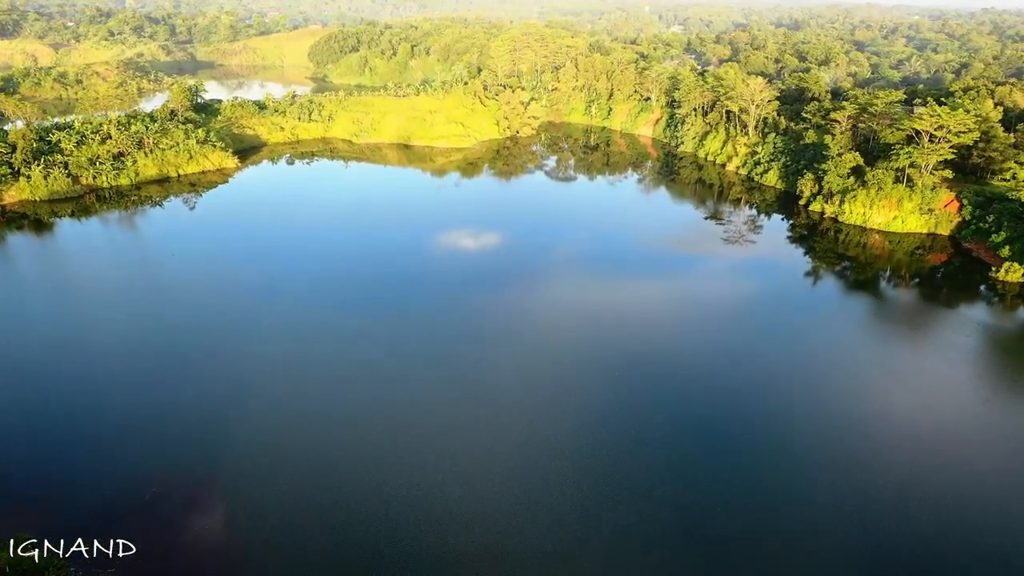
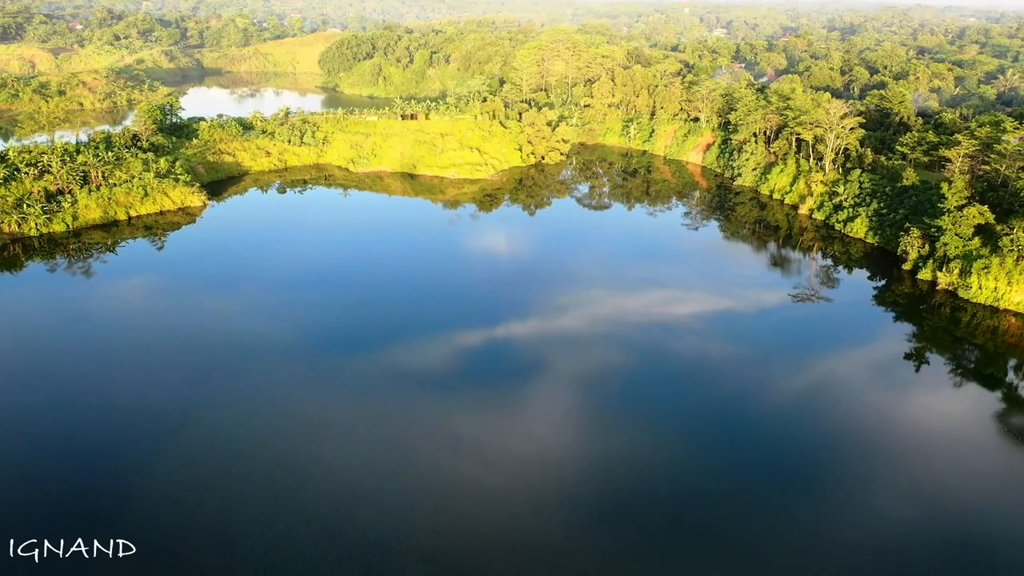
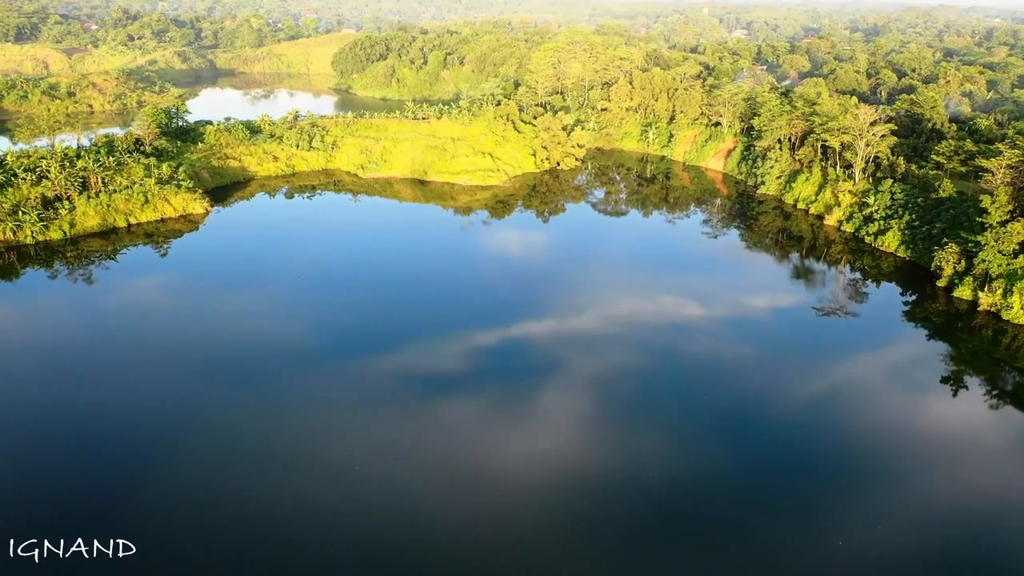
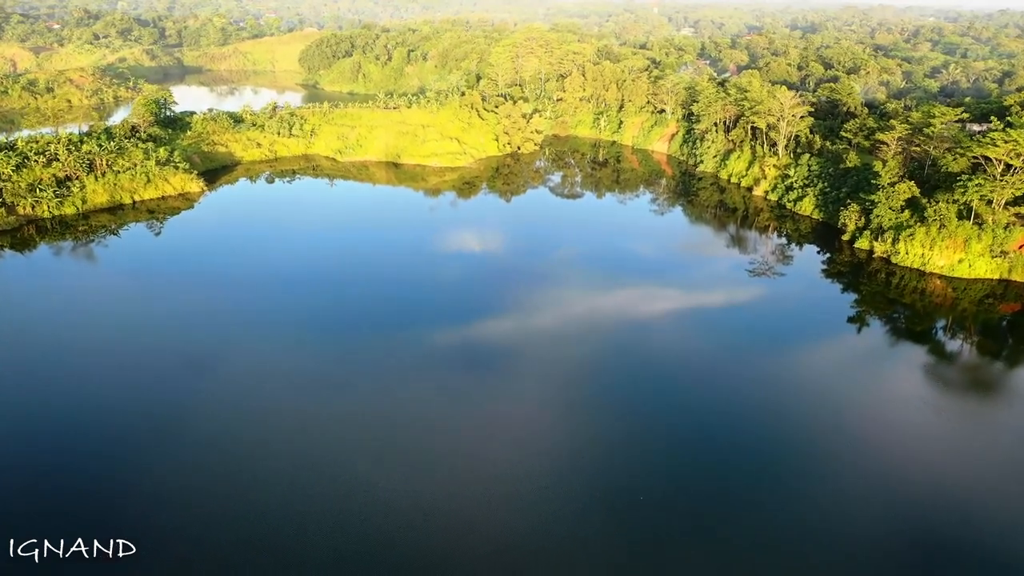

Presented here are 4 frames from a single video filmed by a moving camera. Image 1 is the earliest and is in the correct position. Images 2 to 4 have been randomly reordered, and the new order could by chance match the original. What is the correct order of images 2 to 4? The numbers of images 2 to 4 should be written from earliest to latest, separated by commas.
4, 2, 3
